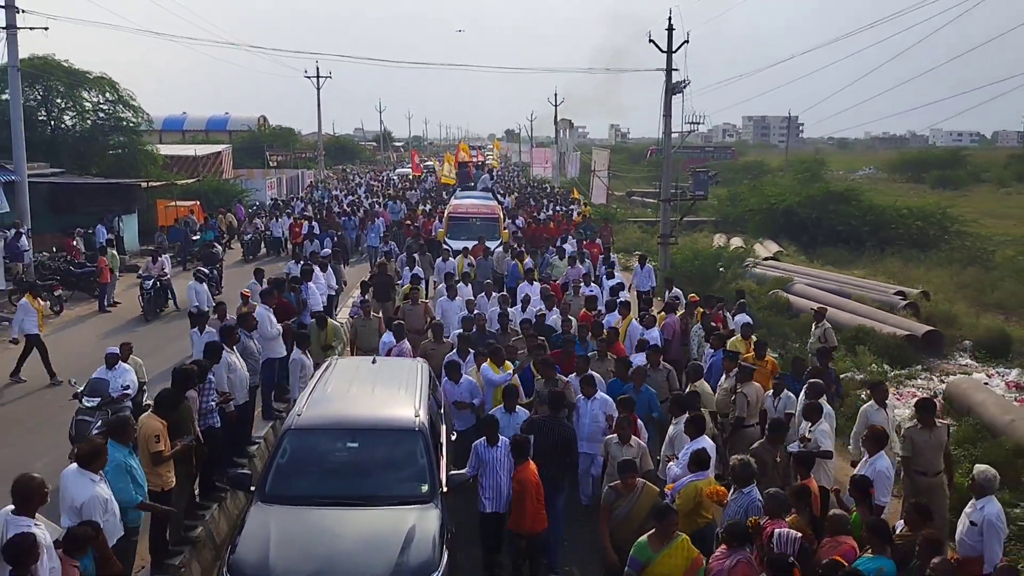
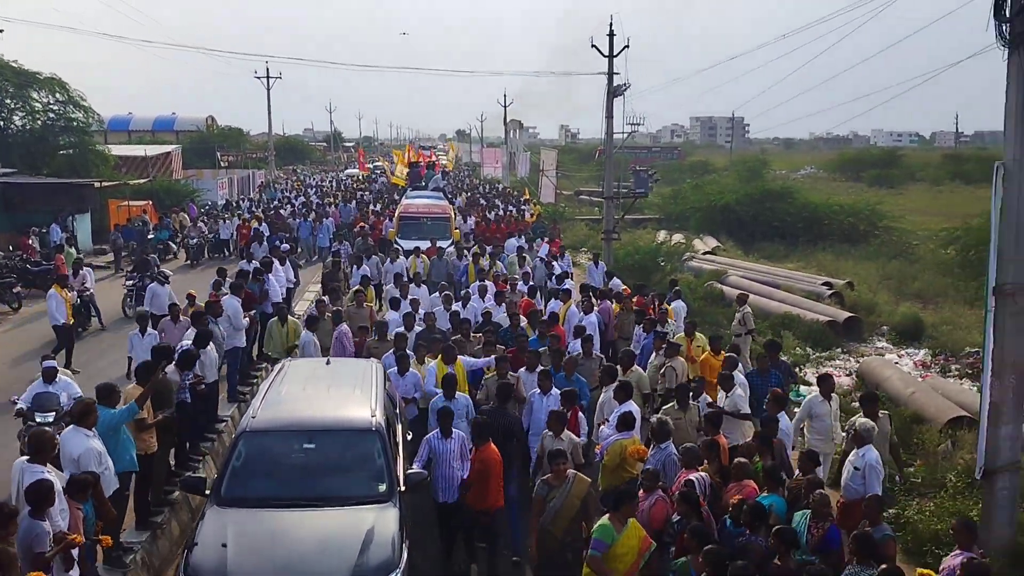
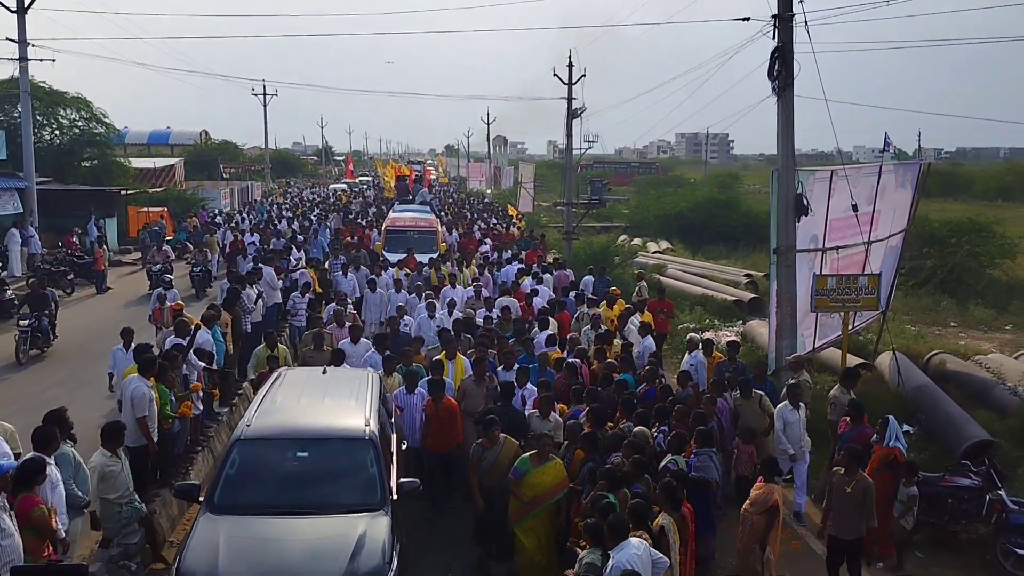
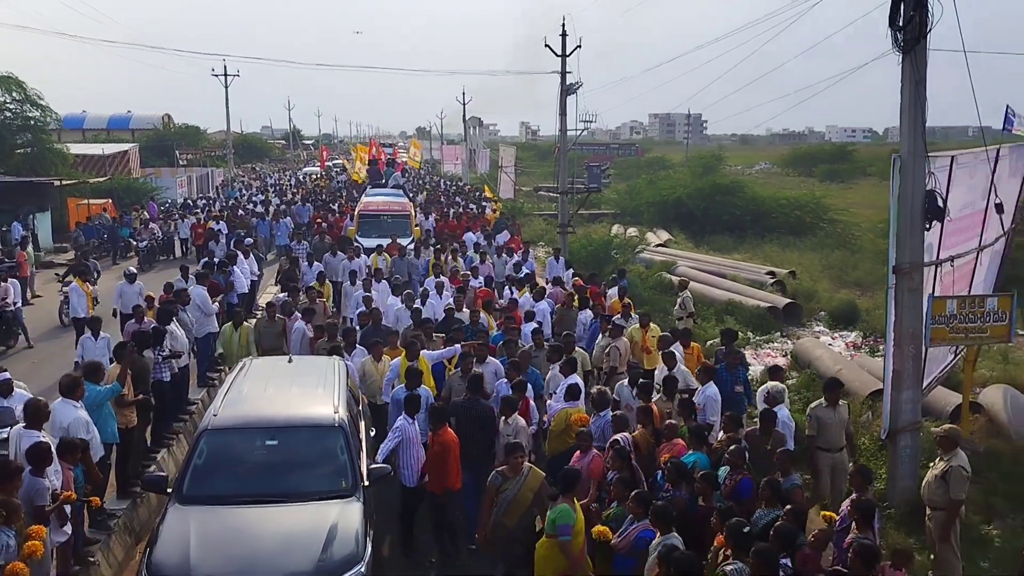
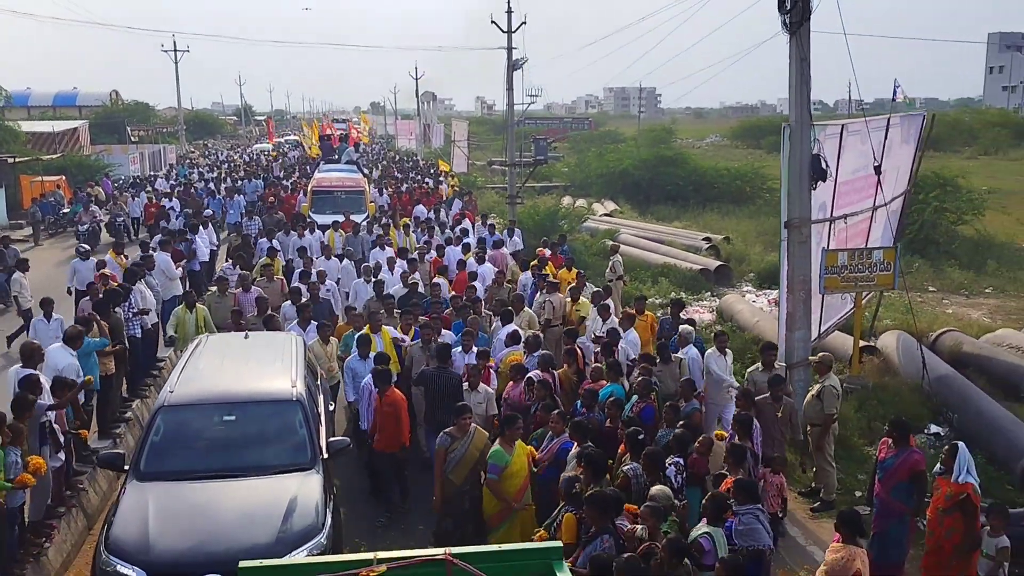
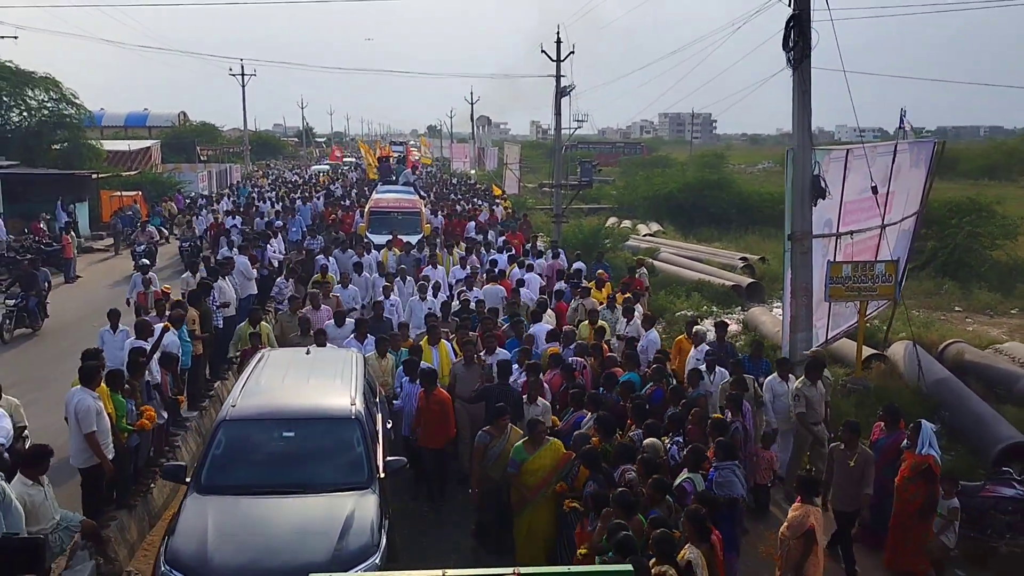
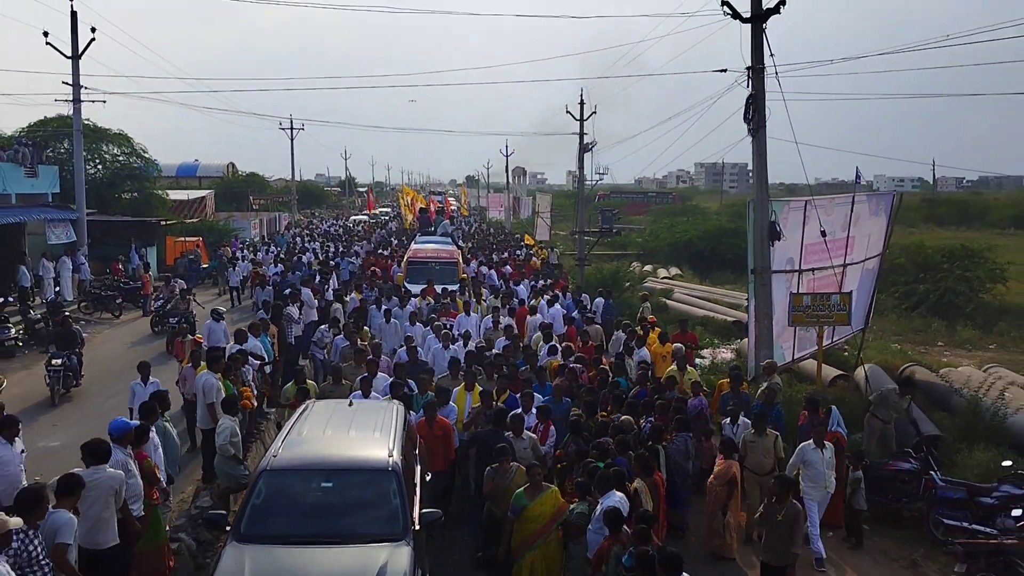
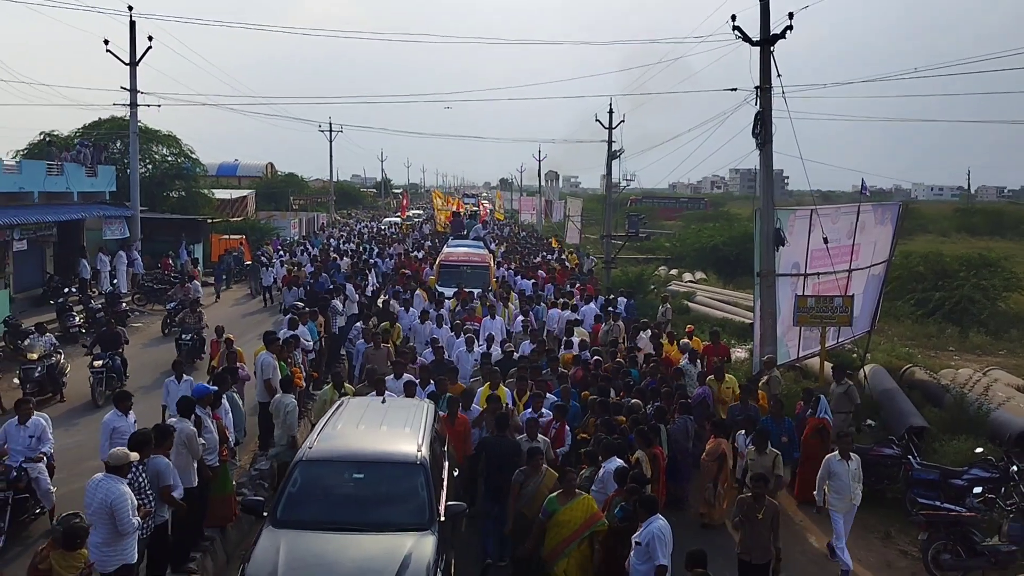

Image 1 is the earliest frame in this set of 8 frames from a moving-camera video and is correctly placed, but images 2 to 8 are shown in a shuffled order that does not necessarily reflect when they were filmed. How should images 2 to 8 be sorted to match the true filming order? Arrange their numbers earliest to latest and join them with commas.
2, 4, 5, 6, 3, 7, 8
